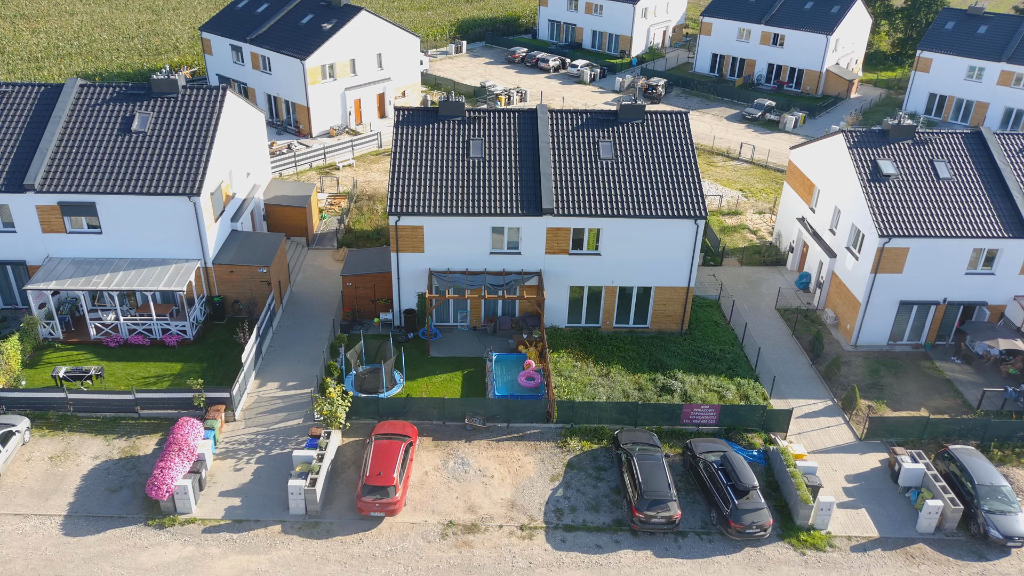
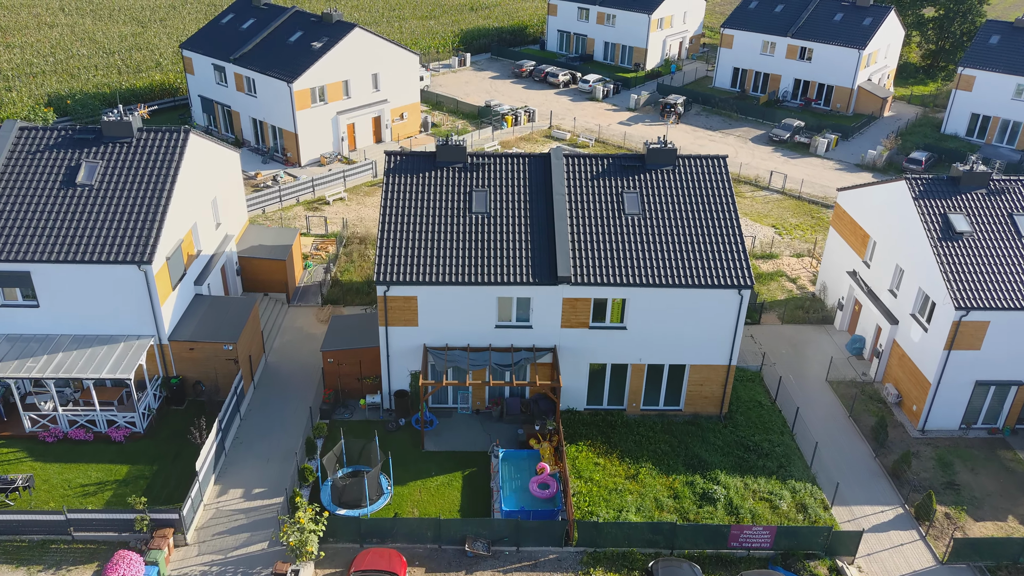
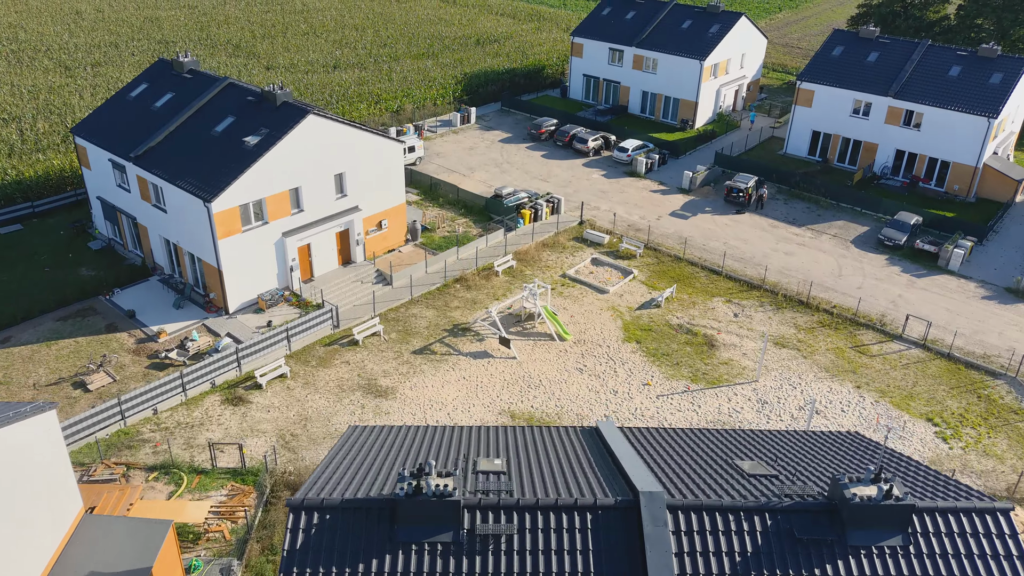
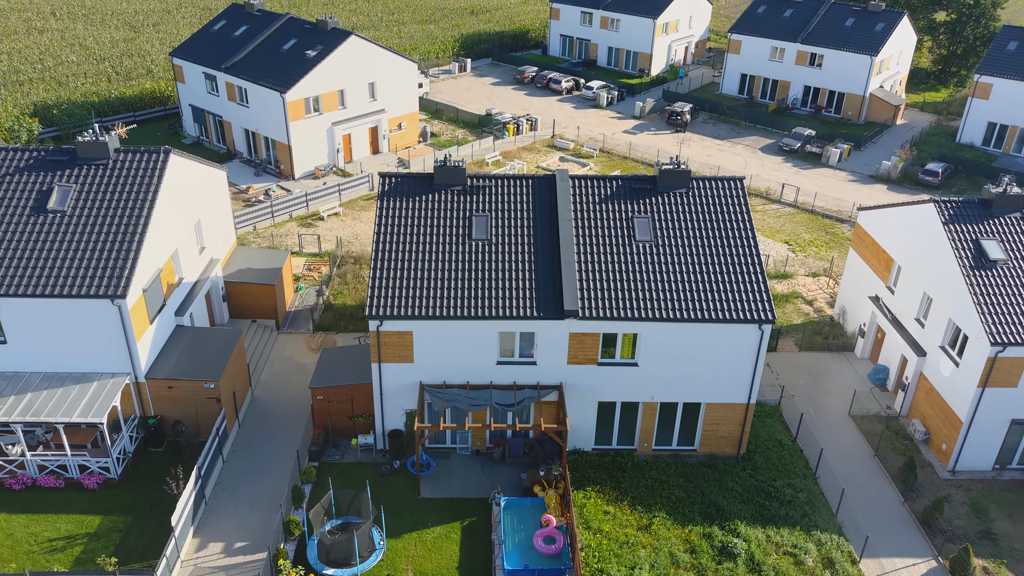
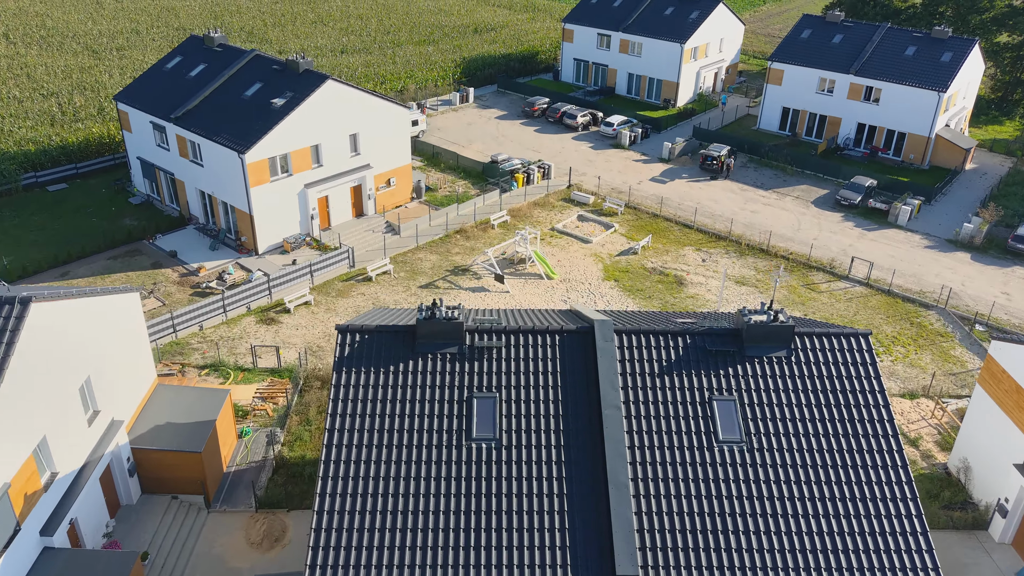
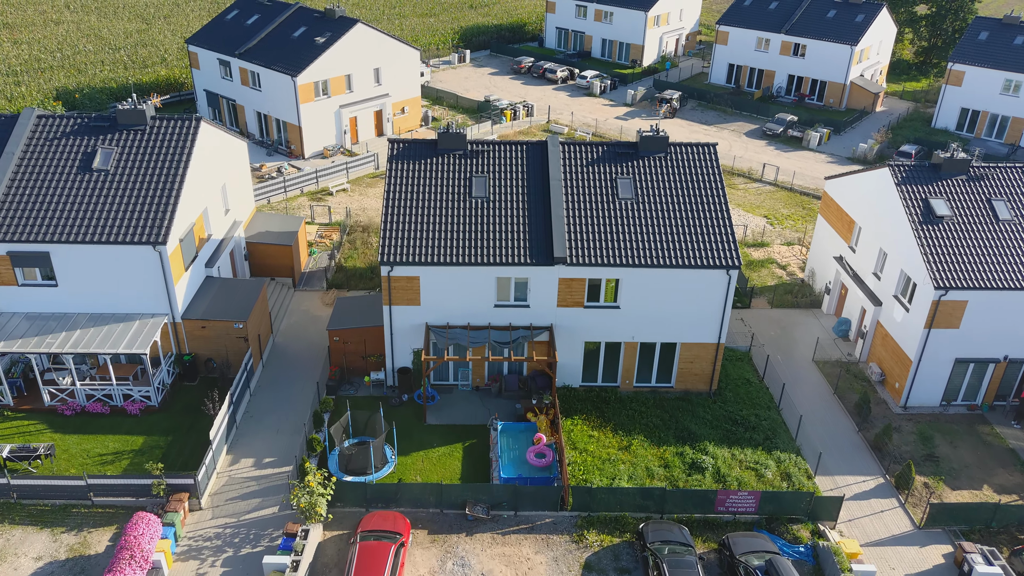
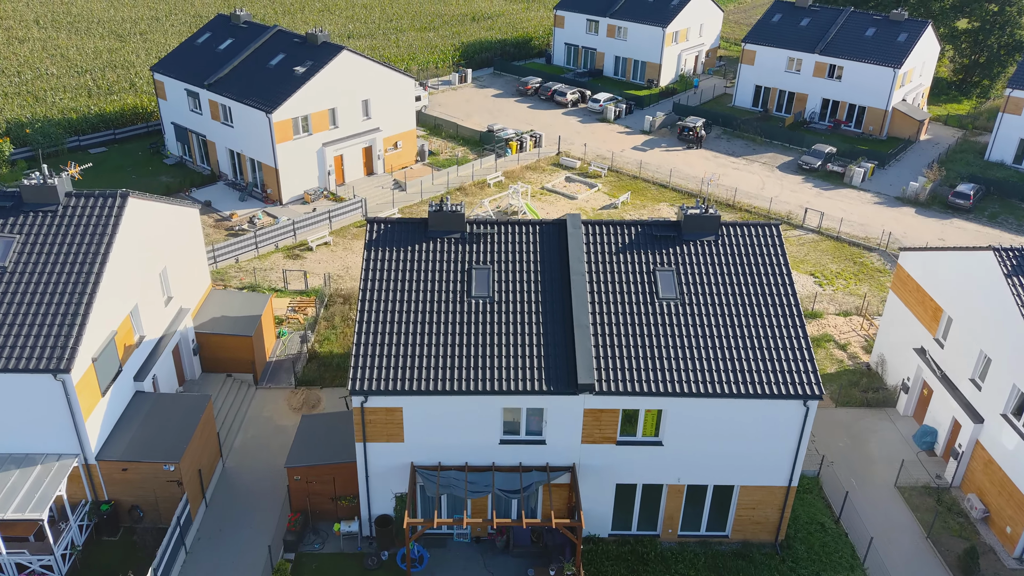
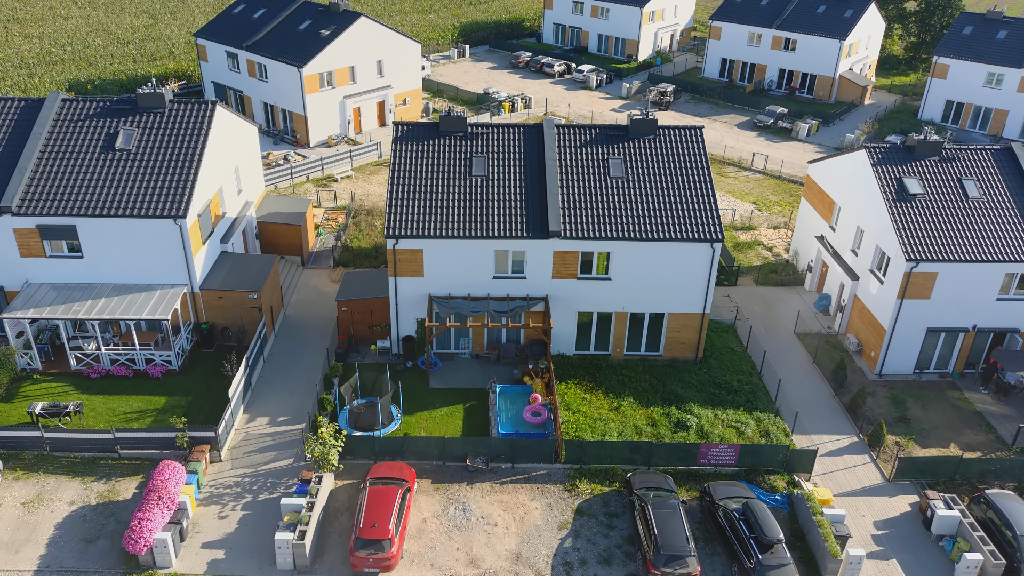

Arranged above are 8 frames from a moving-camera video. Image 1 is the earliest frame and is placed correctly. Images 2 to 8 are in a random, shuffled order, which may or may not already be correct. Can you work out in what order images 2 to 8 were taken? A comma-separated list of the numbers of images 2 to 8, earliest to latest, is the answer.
8, 6, 2, 4, 7, 5, 3
